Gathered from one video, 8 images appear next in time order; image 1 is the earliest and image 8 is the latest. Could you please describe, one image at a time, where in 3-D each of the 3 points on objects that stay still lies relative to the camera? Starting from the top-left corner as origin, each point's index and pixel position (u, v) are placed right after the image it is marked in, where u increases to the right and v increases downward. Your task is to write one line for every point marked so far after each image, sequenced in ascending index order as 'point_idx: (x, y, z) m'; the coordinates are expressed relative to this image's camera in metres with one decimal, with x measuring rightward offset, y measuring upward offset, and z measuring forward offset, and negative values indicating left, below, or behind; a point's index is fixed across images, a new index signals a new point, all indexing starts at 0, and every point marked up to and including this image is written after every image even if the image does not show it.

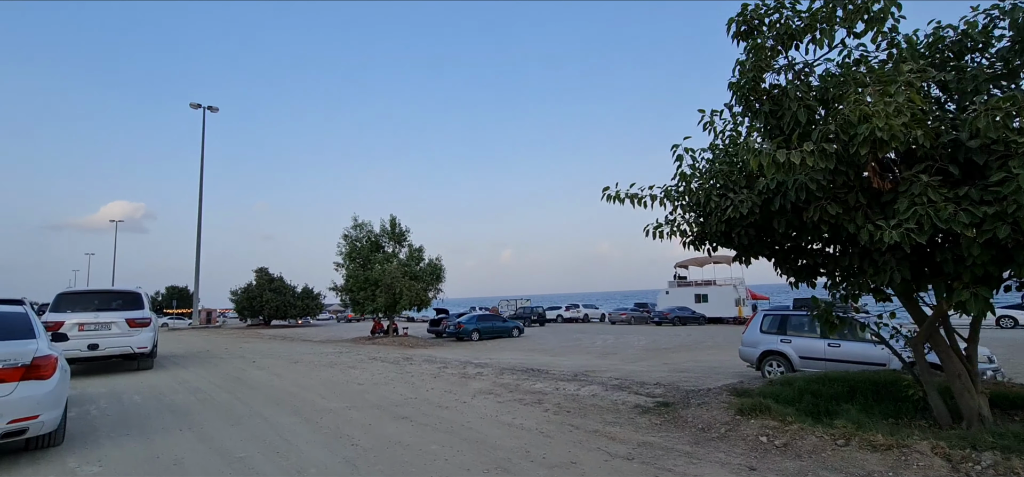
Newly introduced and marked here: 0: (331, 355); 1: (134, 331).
0: (-6.6, -4.3, +18.0) m
1: (-17.8, -4.1, +23.7) m
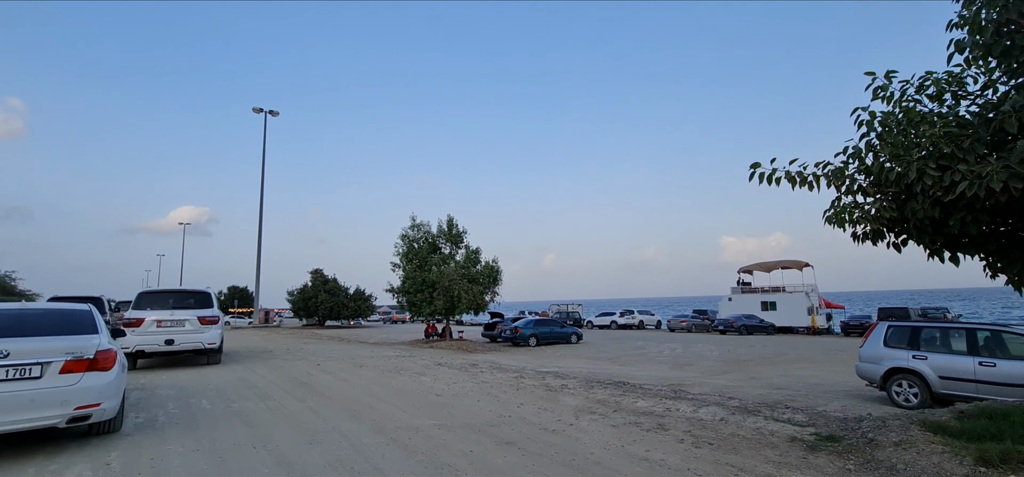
0: (-4.1, -4.2, +17.2) m
1: (-14.7, -4.1, +23.8) m
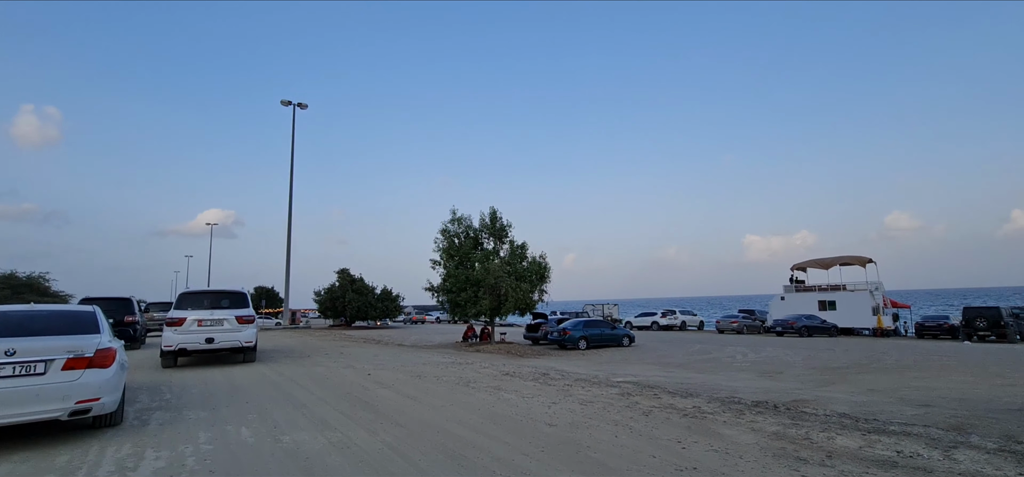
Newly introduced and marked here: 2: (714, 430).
0: (-1.8, -3.9, +14.9) m
1: (-12.2, -3.8, +22.0) m
2: (+2.8, -2.7, +7.0) m
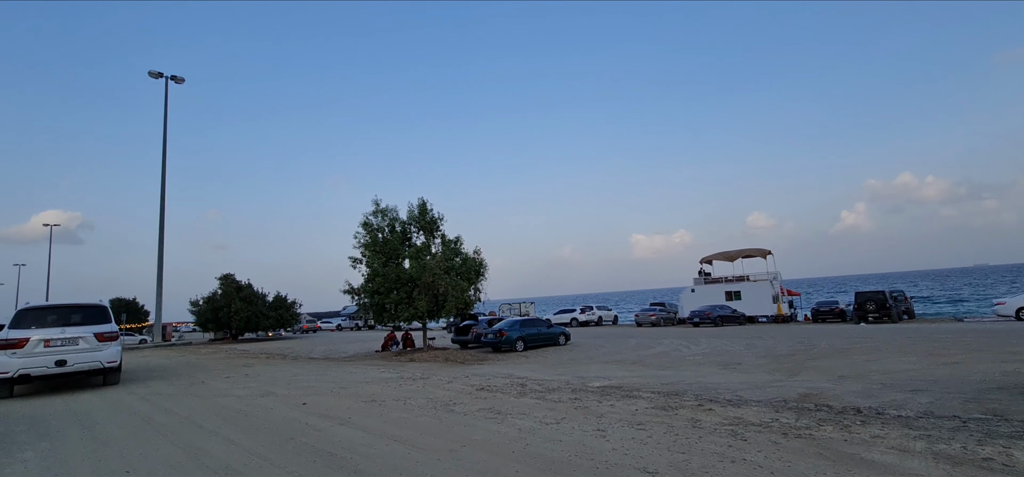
0: (-2.5, -3.6, +12.0) m
1: (-14.1, -3.6, +16.8) m
2: (+3.6, -2.3, +5.1) m
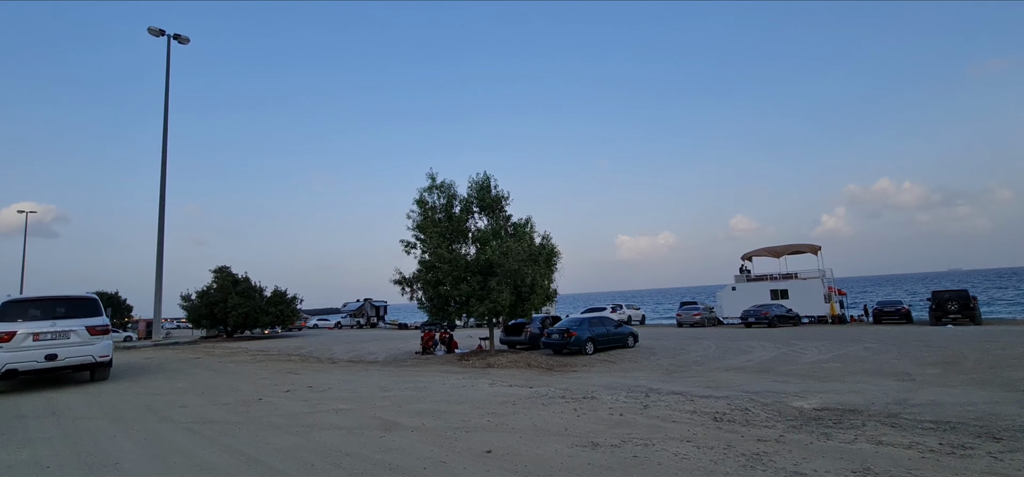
0: (+1.3, -2.8, +8.1) m
1: (-10.5, -2.7, +12.5) m
2: (+7.6, -1.6, +1.4) m
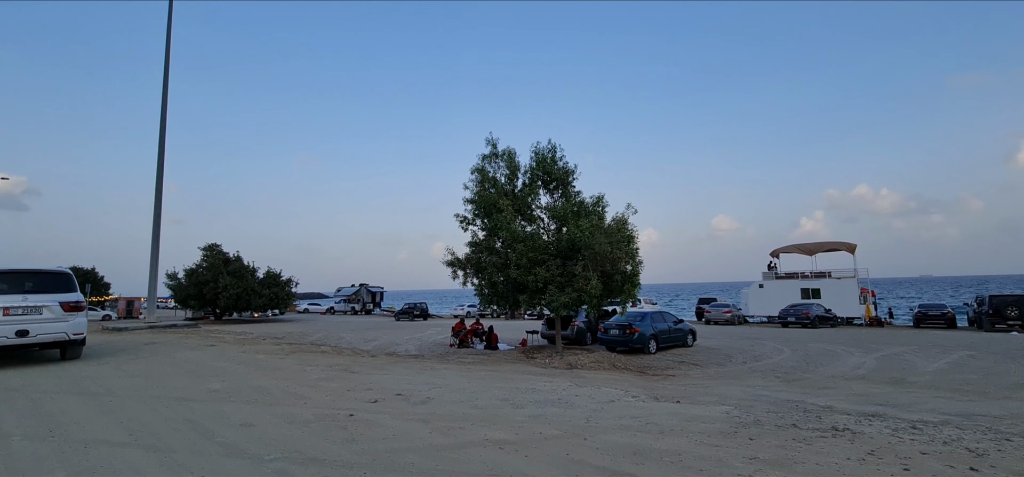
0: (+4.1, -2.4, +5.3) m
1: (-7.7, -1.7, +9.4) m
2: (+10.7, -1.5, -1.1) m
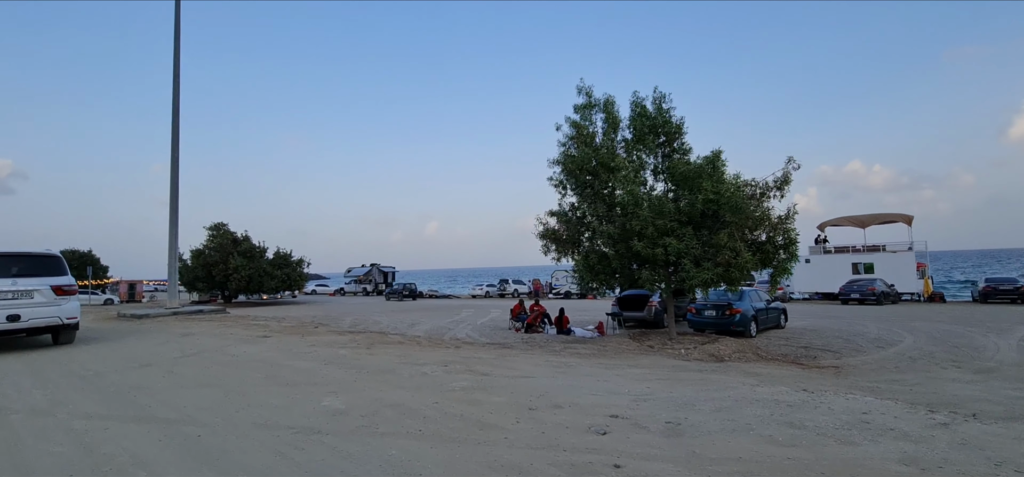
0: (+7.4, -1.8, +2.7) m
1: (-4.6, -1.2, +6.6) m
2: (+14.0, -1.2, -3.7) m
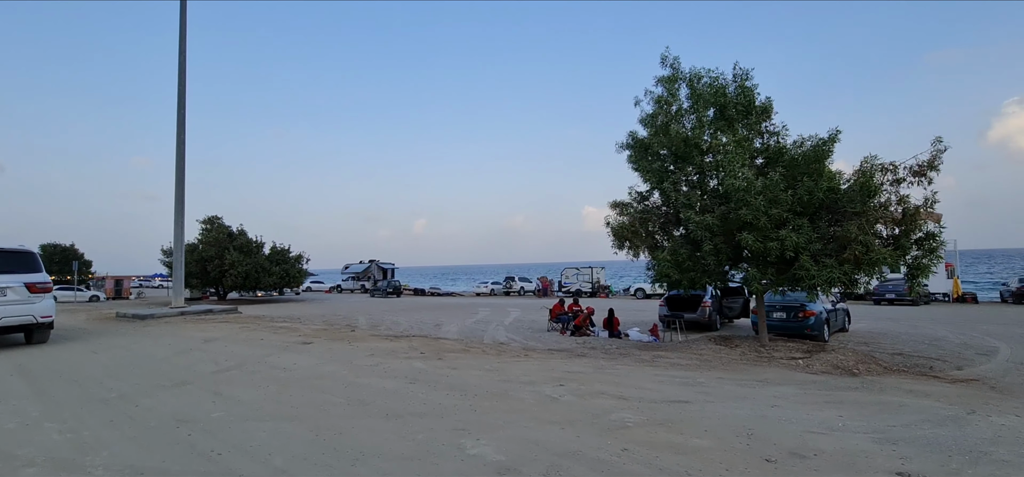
0: (+9.5, -1.7, +1.1) m
1: (-2.5, -1.0, +4.7) m
2: (+16.3, -1.2, -5.2) m
